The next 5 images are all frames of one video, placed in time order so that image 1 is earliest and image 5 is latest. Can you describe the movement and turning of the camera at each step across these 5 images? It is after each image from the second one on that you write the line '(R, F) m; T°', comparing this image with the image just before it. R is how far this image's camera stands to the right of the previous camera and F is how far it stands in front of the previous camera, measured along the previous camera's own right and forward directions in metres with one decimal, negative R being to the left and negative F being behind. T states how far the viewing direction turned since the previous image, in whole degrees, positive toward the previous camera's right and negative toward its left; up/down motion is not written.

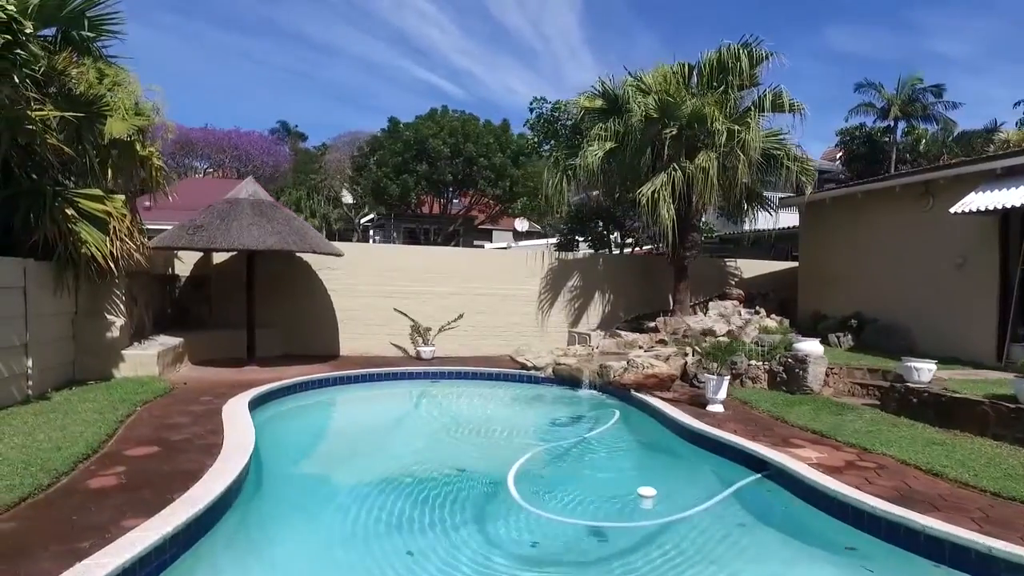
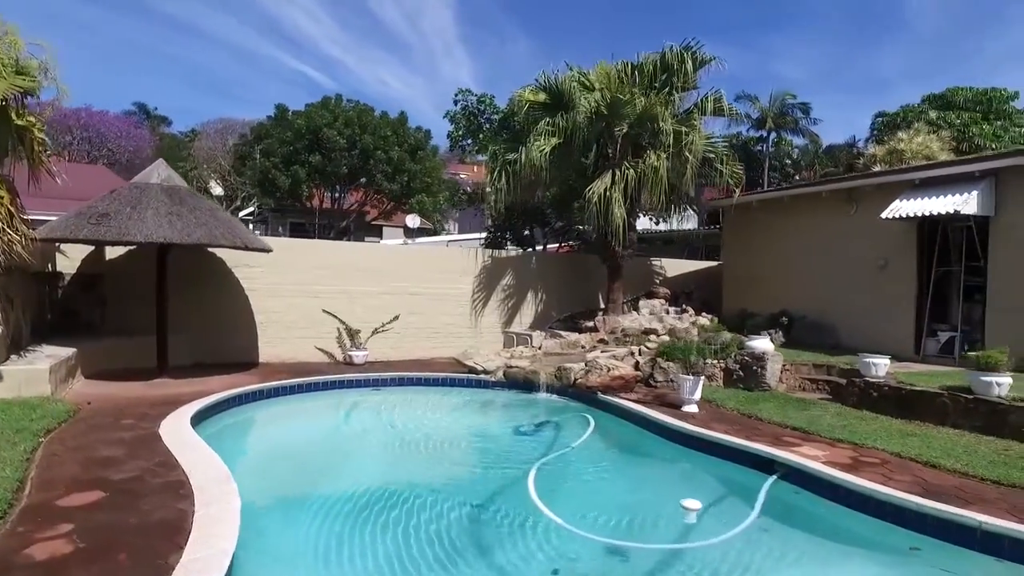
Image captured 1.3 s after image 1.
(-1.6, +0.9) m; +12°
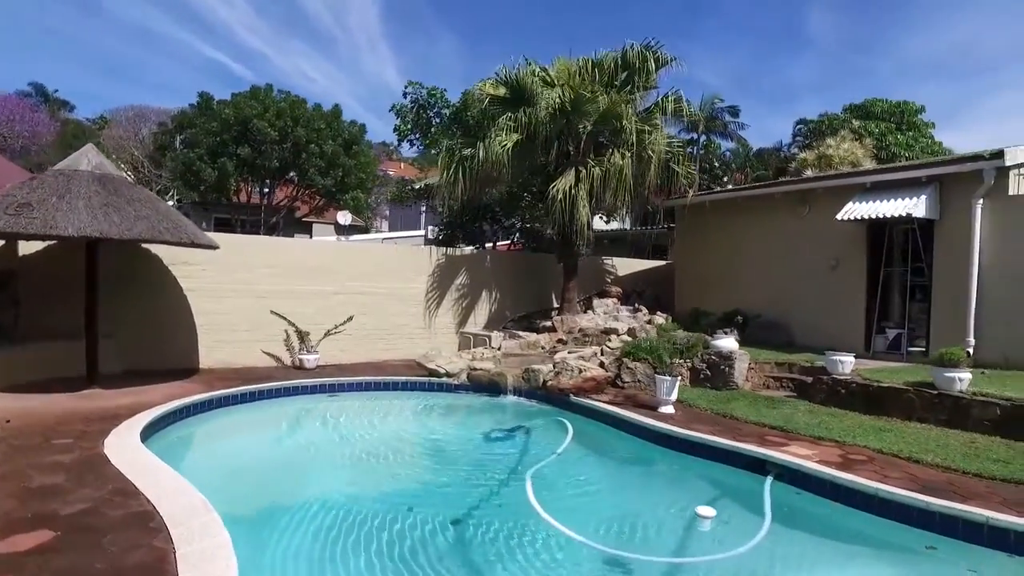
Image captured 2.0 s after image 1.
(-0.8, +0.5) m; +7°
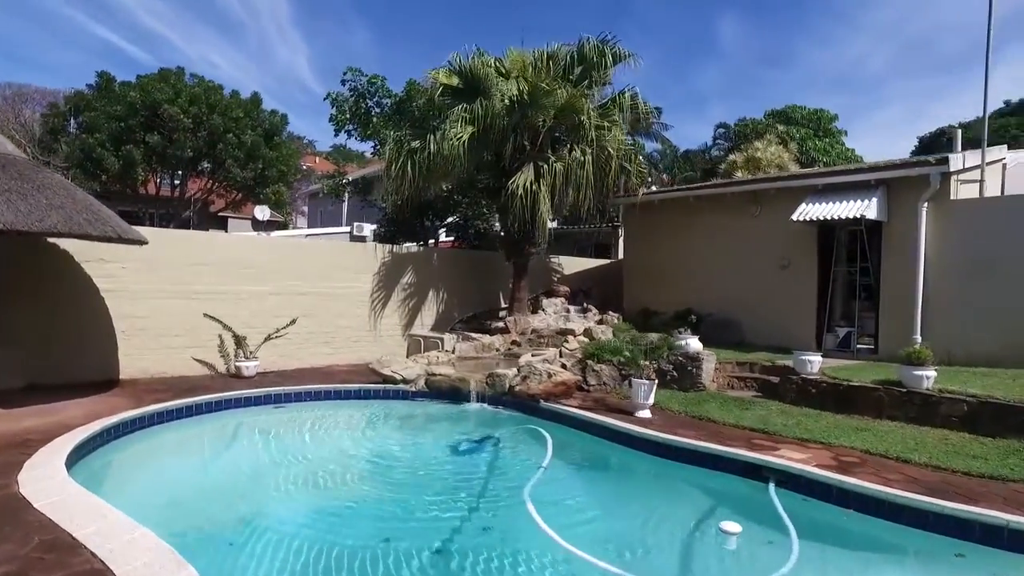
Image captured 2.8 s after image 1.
(-0.8, +0.7) m; +7°
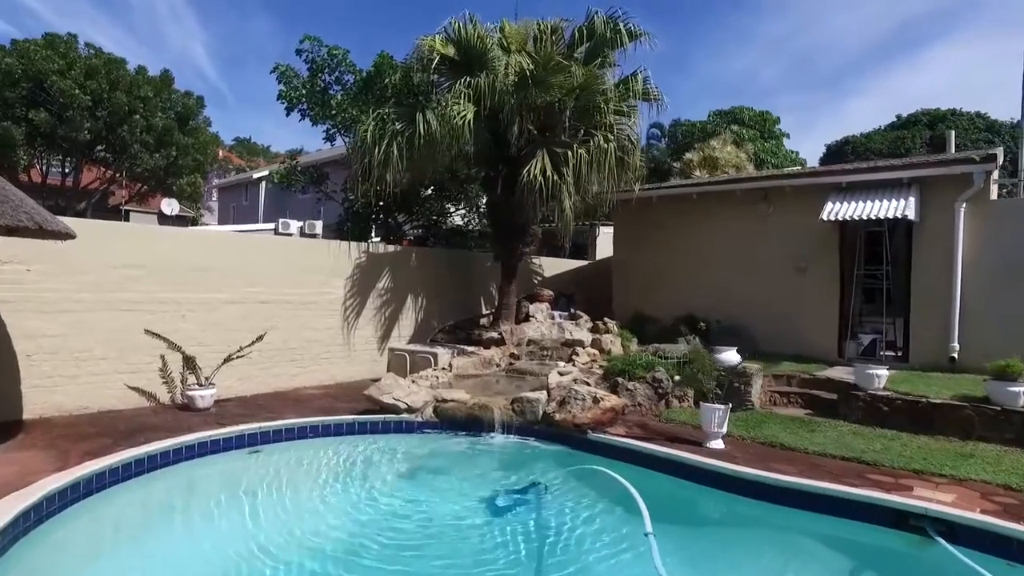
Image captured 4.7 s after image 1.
(-1.9, +2.0) m; +8°
